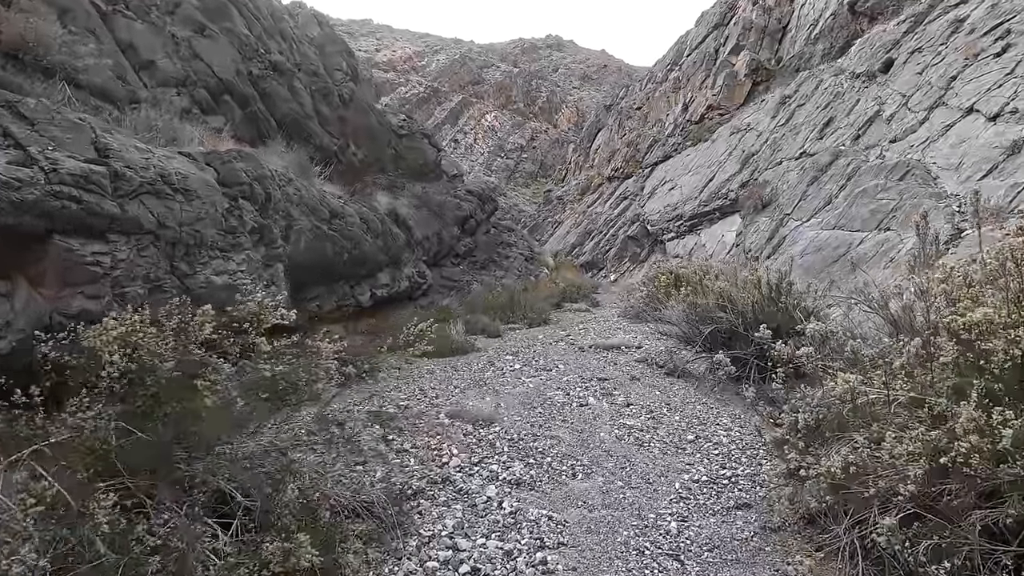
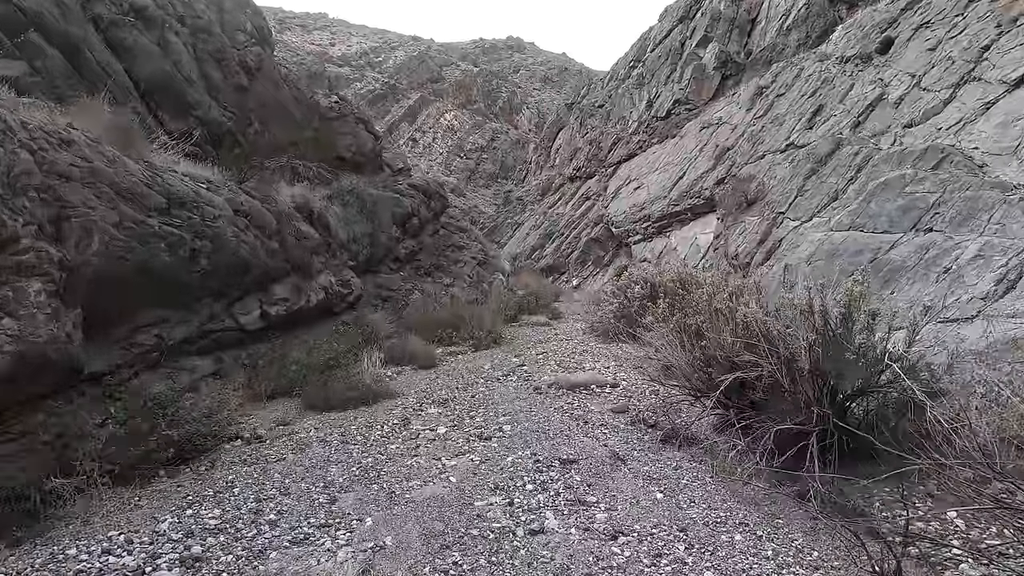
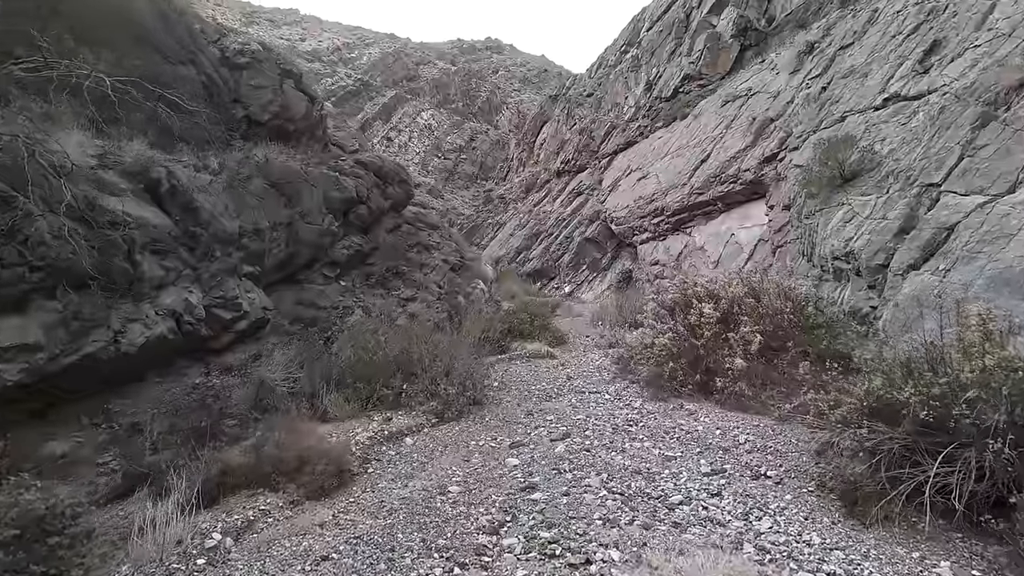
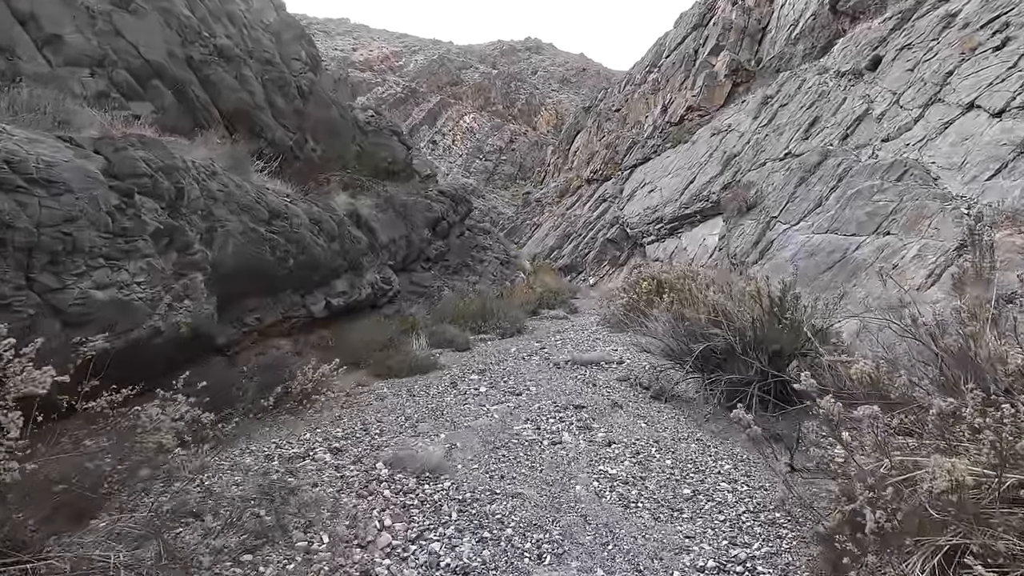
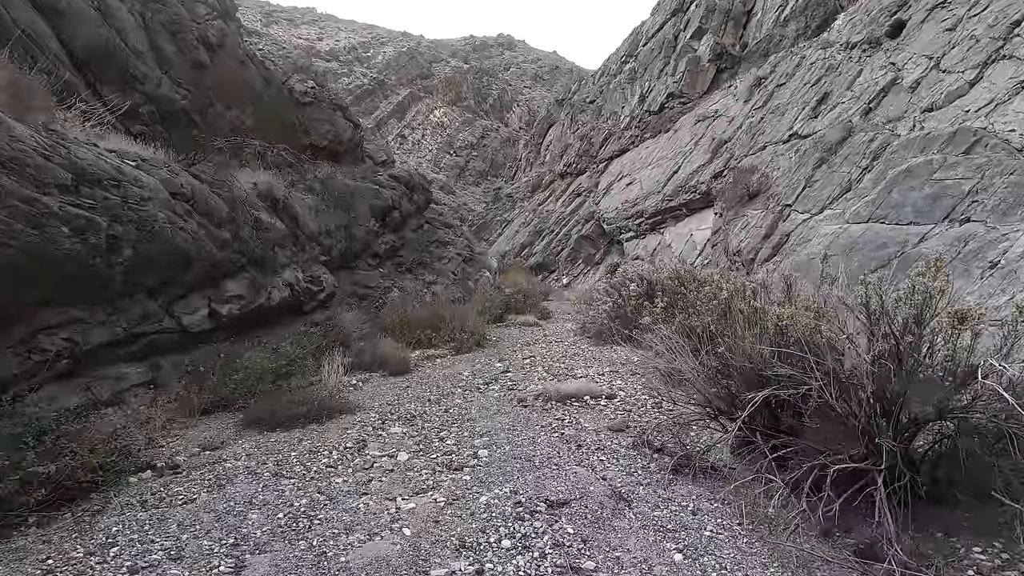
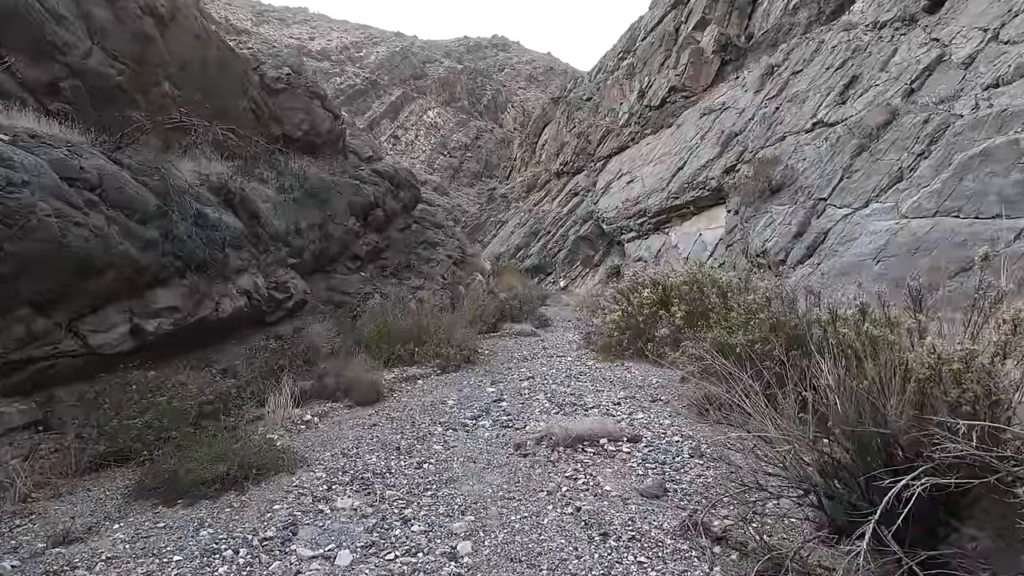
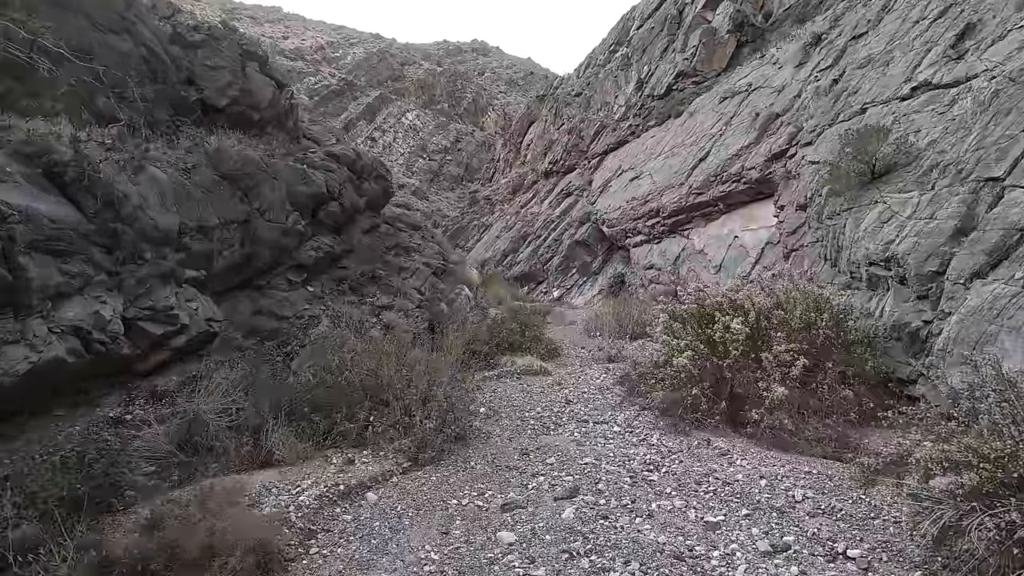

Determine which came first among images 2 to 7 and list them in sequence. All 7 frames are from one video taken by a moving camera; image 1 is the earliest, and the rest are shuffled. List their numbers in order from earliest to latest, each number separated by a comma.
4, 2, 5, 6, 3, 7
